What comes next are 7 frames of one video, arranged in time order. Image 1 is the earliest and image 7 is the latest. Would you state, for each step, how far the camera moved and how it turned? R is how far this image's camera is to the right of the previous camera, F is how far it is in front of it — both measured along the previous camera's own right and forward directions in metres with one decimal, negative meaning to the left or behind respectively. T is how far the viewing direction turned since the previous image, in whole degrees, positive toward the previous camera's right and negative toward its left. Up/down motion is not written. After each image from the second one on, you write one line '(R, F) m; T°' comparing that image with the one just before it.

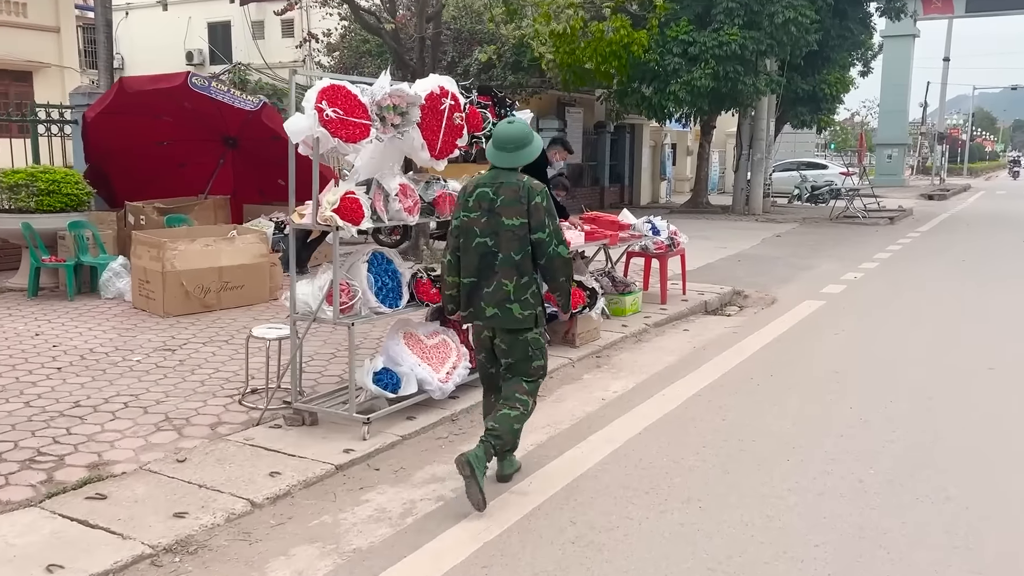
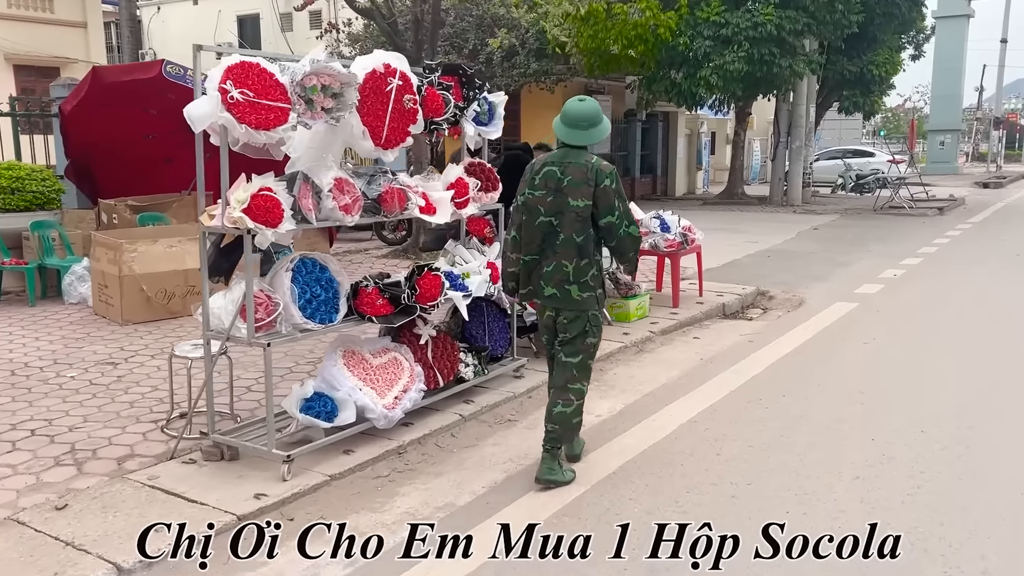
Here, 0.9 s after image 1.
(+0.4, +0.7) m; -3°
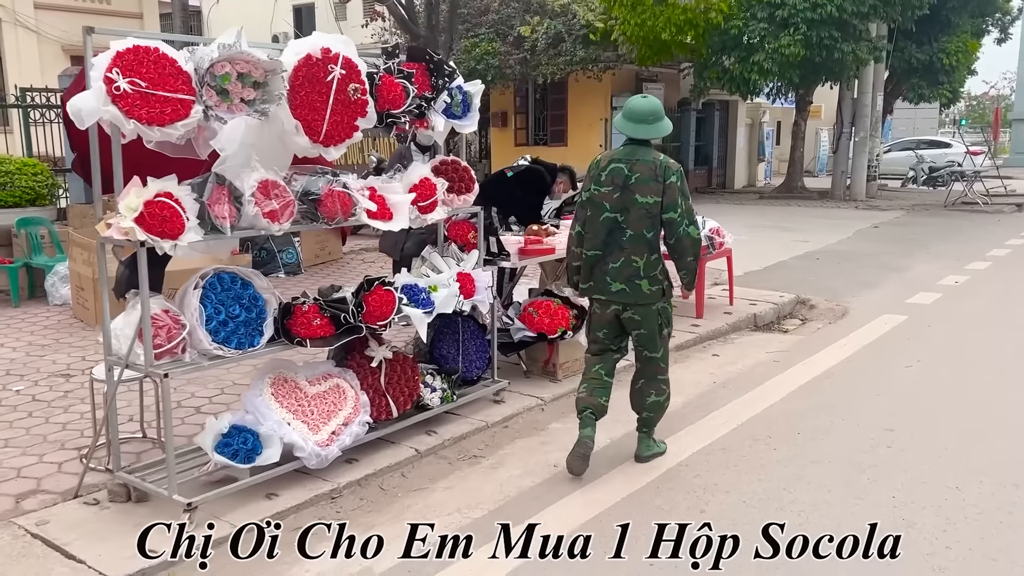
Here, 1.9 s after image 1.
(+0.5, +0.6) m; -4°
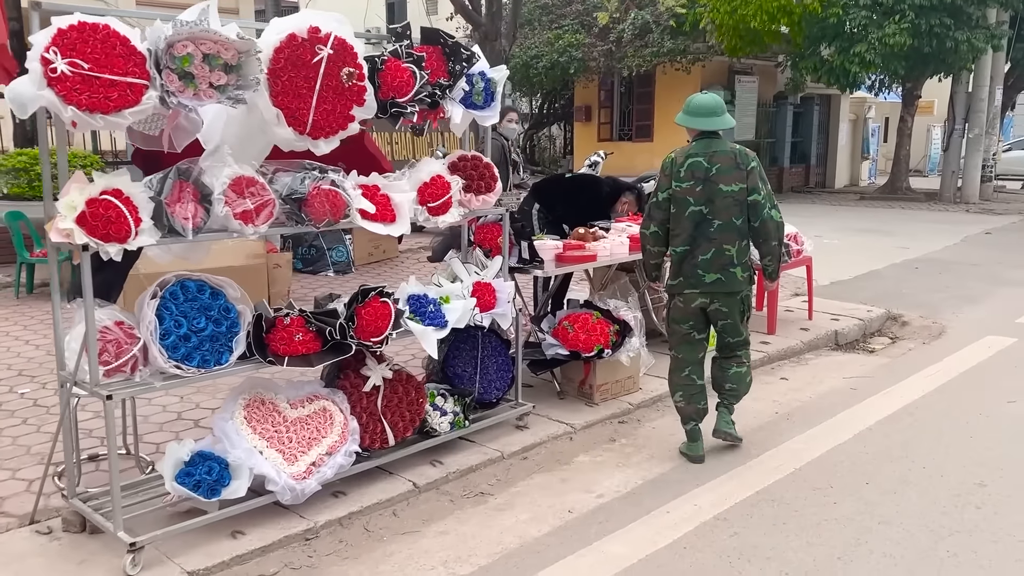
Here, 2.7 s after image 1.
(+0.3, +0.5) m; -6°
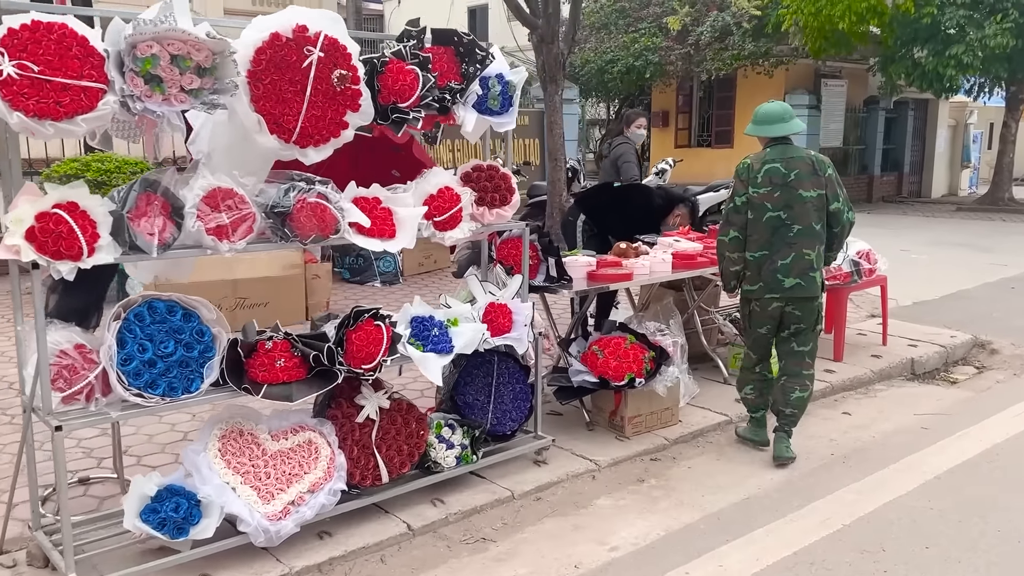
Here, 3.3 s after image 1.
(+0.3, +0.4) m; -6°
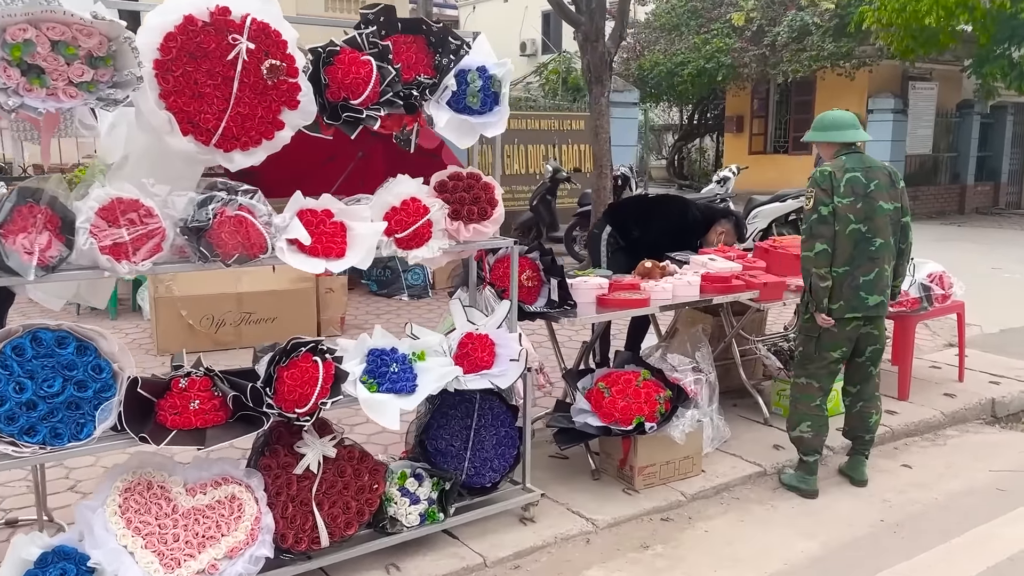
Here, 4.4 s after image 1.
(+0.4, +0.5) m; -5°
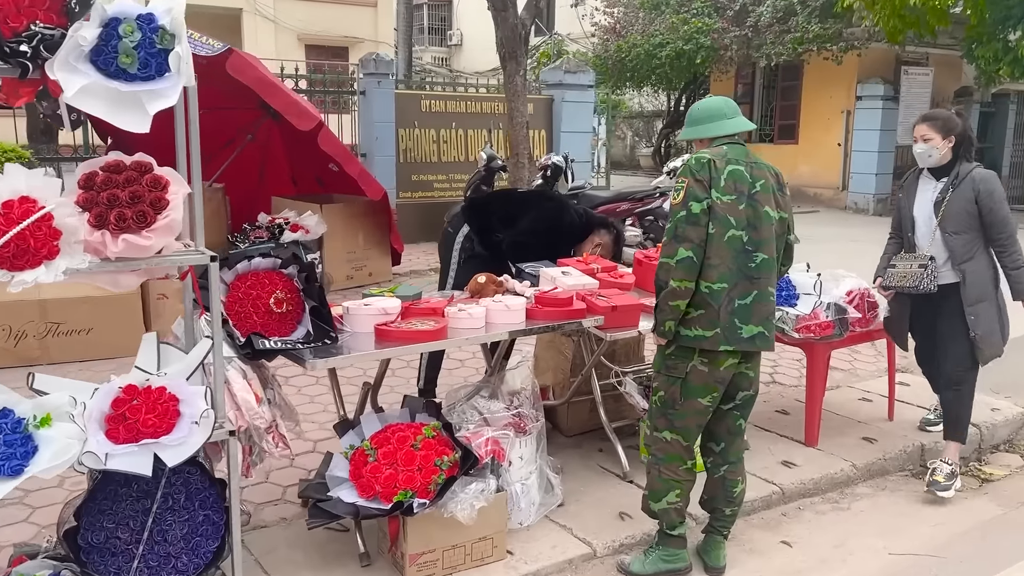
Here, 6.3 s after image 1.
(+0.9, +0.9) m; -1°
